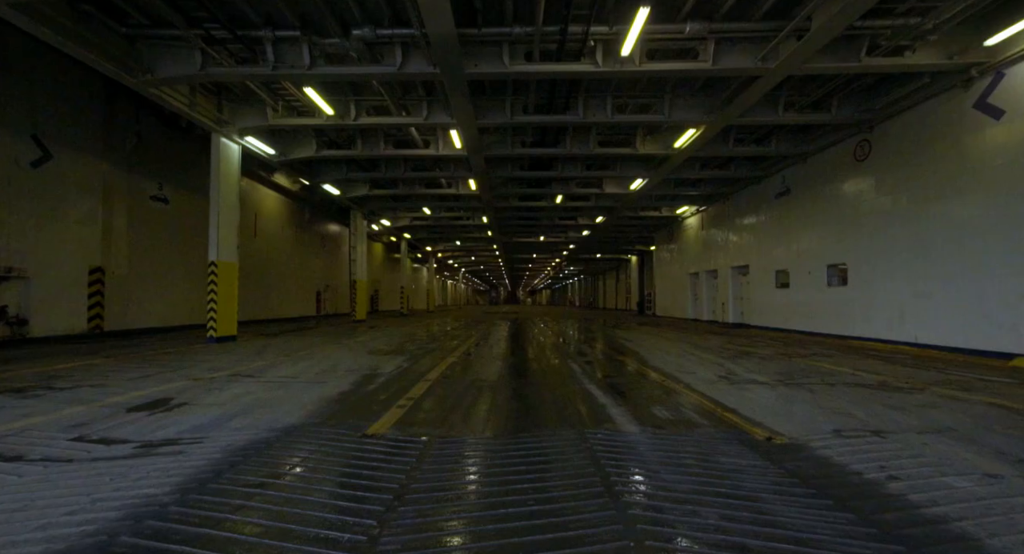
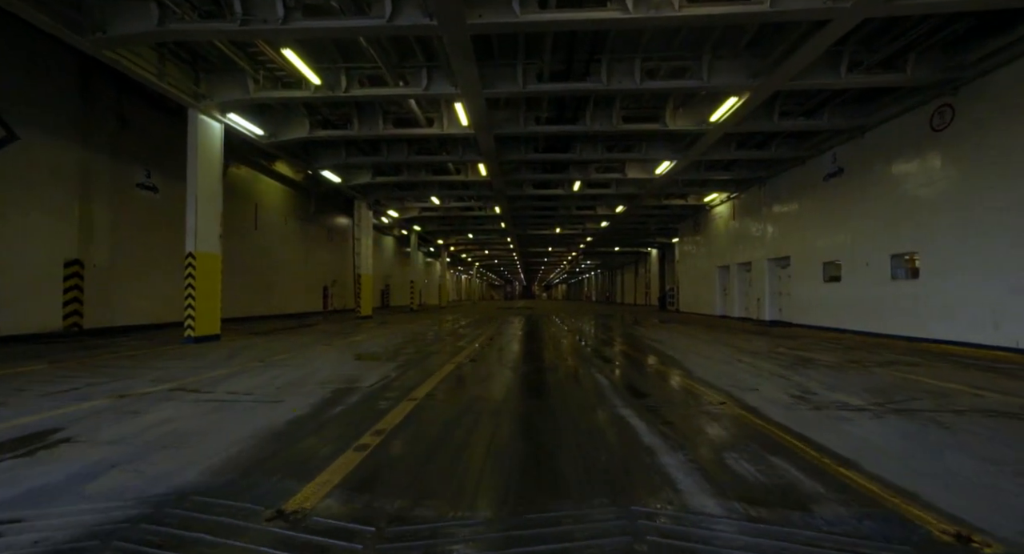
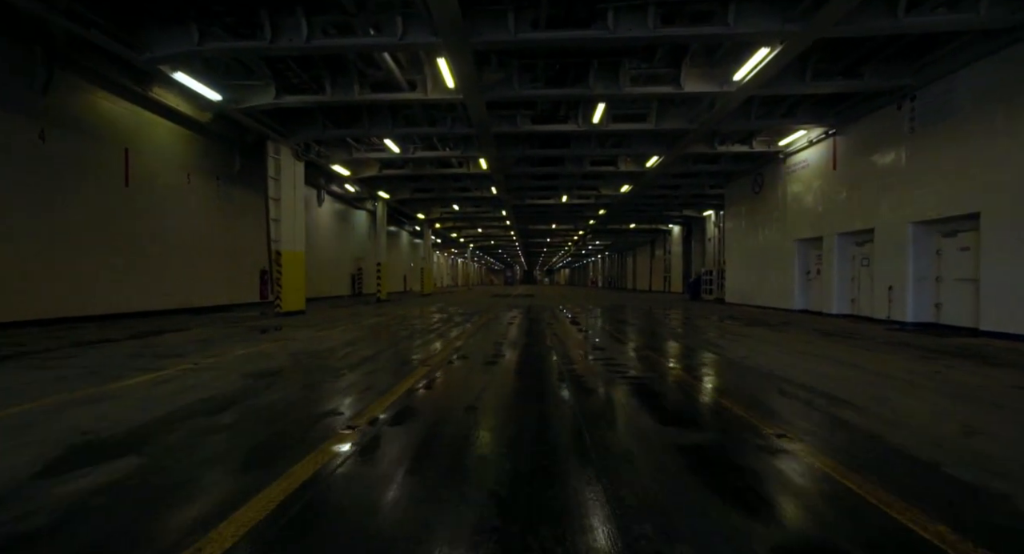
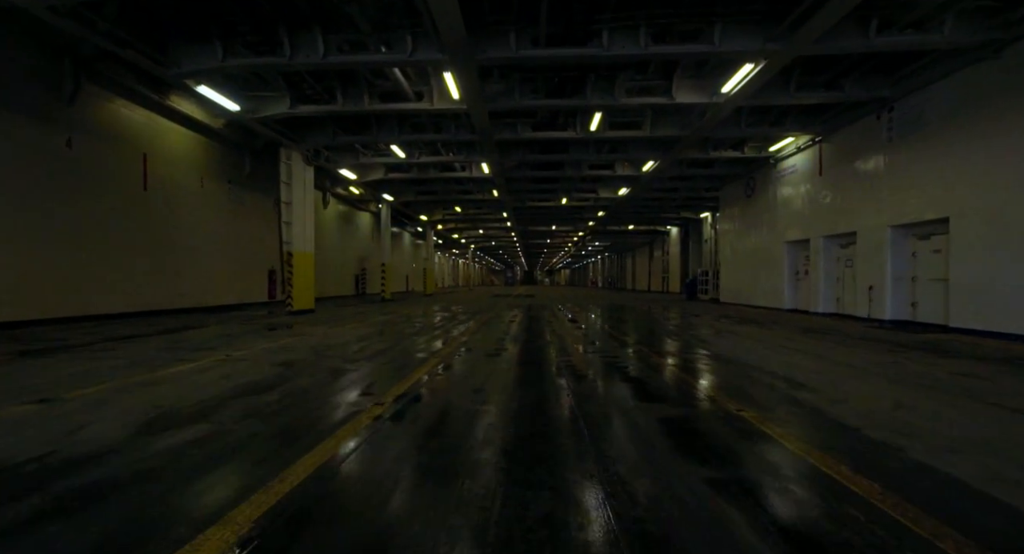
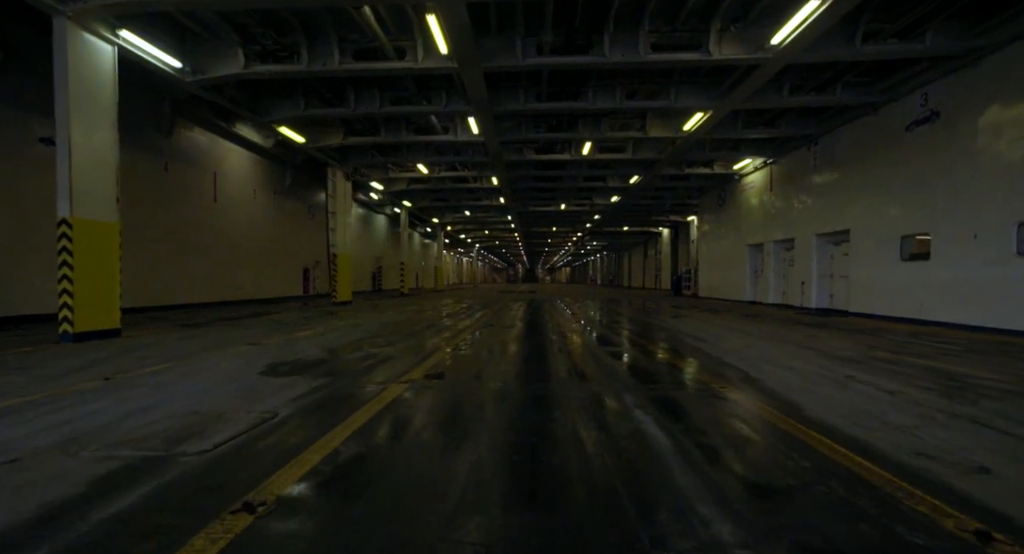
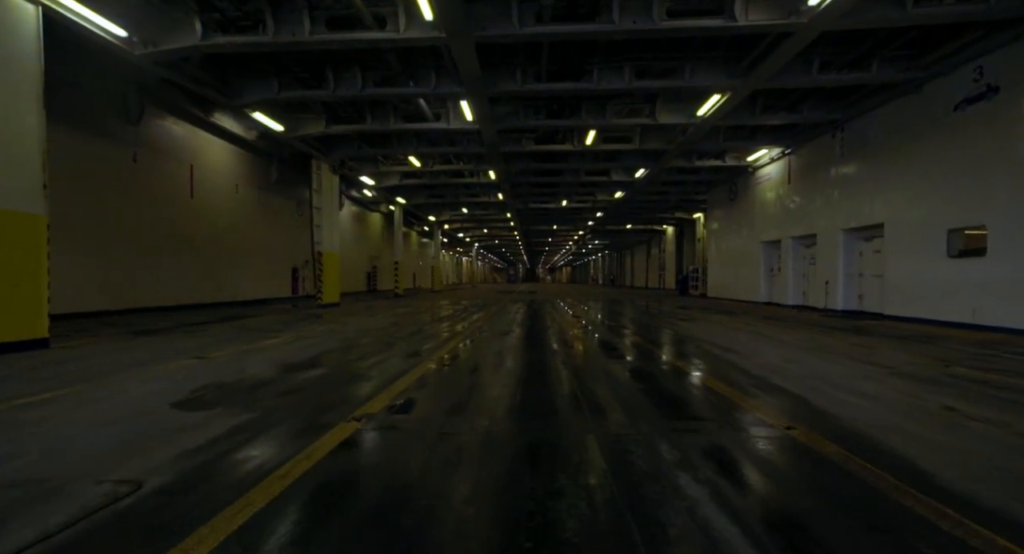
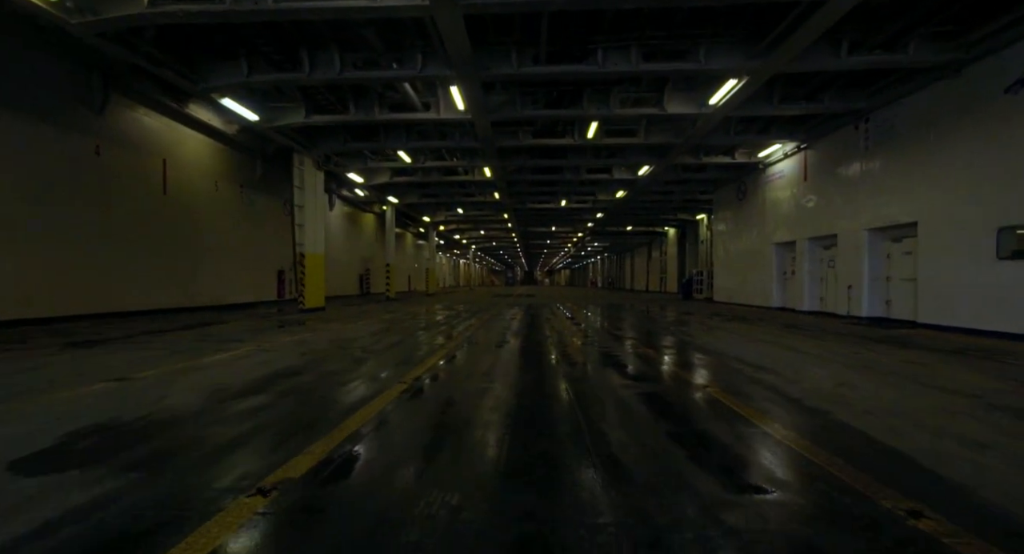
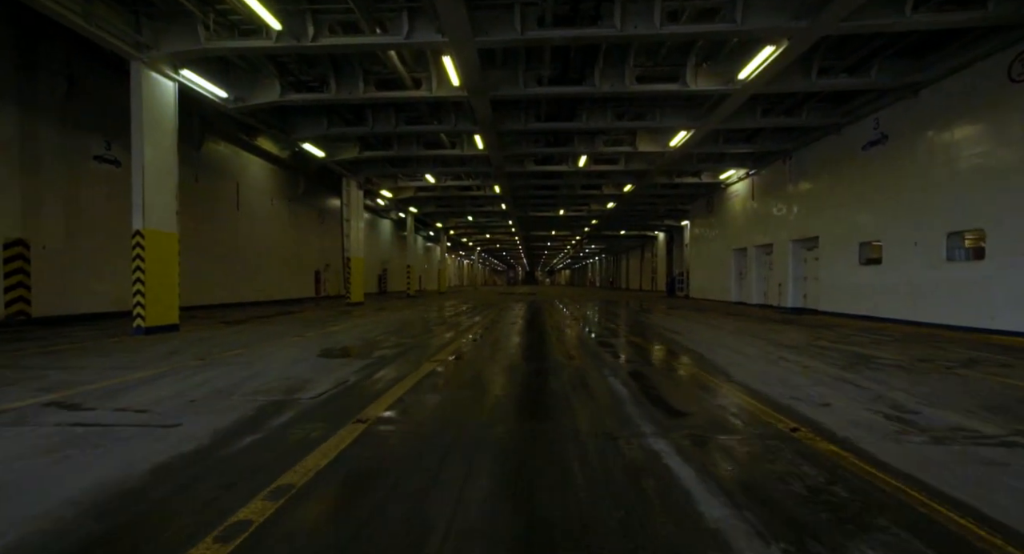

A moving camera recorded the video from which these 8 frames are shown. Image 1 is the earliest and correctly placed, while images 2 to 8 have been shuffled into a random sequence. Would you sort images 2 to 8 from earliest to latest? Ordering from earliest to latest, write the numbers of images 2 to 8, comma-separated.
2, 8, 5, 6, 7, 4, 3
